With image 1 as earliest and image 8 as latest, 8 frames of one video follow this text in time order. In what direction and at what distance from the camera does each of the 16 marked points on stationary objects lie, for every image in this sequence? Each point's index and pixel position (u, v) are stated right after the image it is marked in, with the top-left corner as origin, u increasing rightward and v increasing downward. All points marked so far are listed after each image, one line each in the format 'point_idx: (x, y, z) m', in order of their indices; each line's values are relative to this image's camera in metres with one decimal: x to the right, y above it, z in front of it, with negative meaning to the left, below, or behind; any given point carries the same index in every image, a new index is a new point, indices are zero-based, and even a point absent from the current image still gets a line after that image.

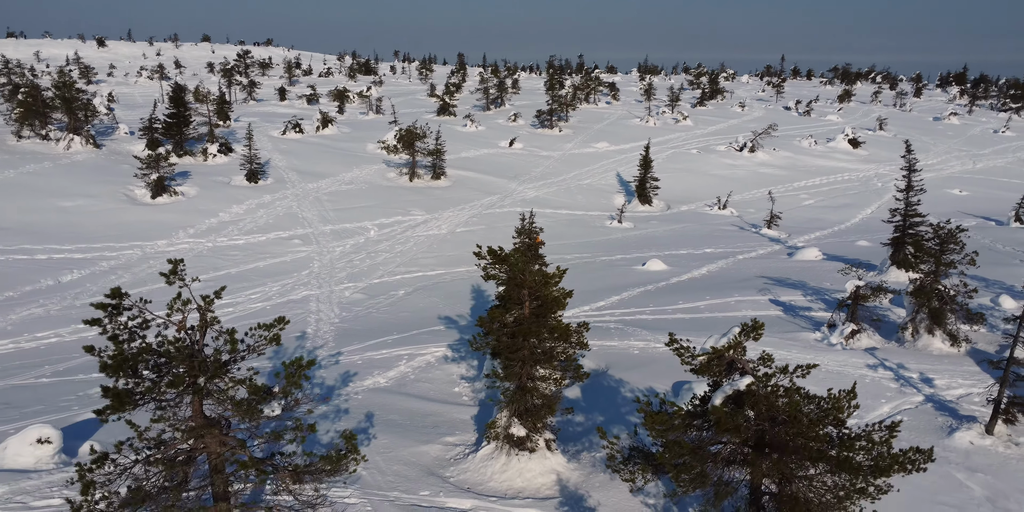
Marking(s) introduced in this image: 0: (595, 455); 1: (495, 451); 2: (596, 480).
0: (+1.5, -3.6, +14.3) m
1: (-0.3, -3.4, +13.8) m
2: (+1.4, -3.8, +13.4) m
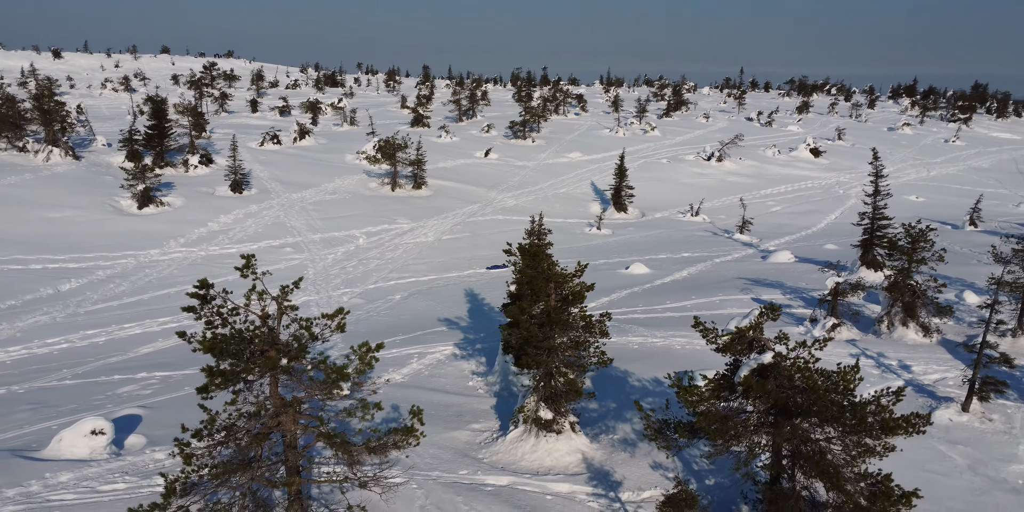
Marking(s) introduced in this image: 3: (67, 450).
0: (+2.0, -3.5, +15.5) m
1: (+0.2, -3.3, +14.9) m
2: (+2.0, -3.7, +14.6) m
3: (-7.8, -3.4, +13.9) m
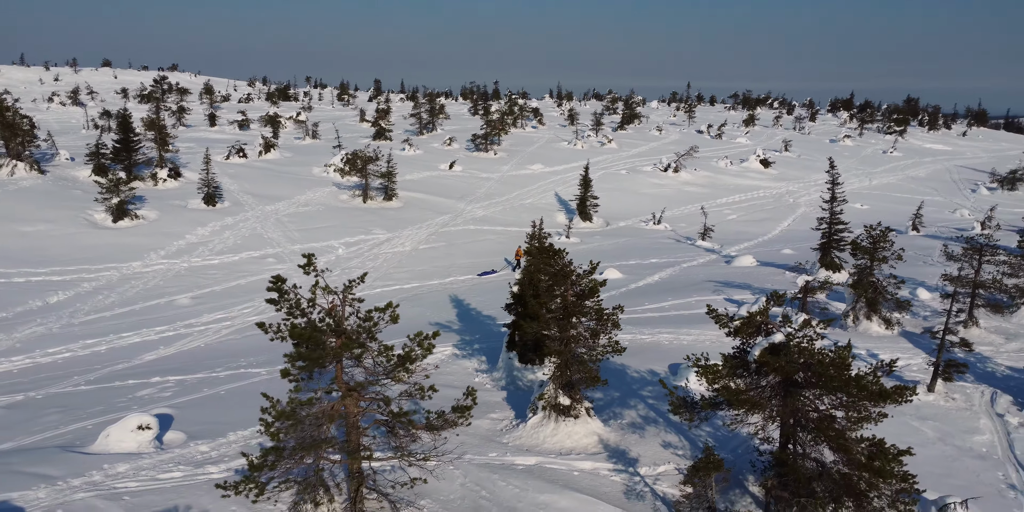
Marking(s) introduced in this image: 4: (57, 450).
0: (+2.4, -3.5, +16.8) m
1: (+0.6, -3.3, +16.1) m
2: (+2.4, -3.7, +15.9) m
3: (-7.3, -3.5, +14.6) m
4: (-8.3, -3.6, +14.6) m
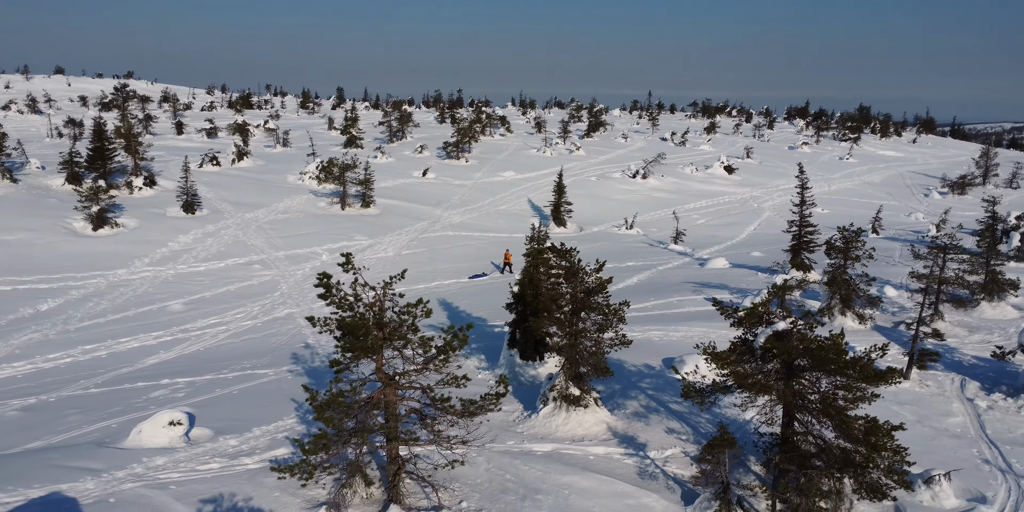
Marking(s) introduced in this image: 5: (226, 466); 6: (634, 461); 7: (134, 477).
0: (+2.6, -3.5, +17.9) m
1: (+0.9, -3.3, +17.0) m
2: (+2.7, -3.6, +16.9) m
3: (-6.9, -3.5, +15.1) m
4: (-7.9, -3.6, +15.1) m
5: (-5.1, -3.8, +14.3) m
6: (+2.4, -3.9, +15.2) m
7: (-6.4, -3.7, +13.4) m
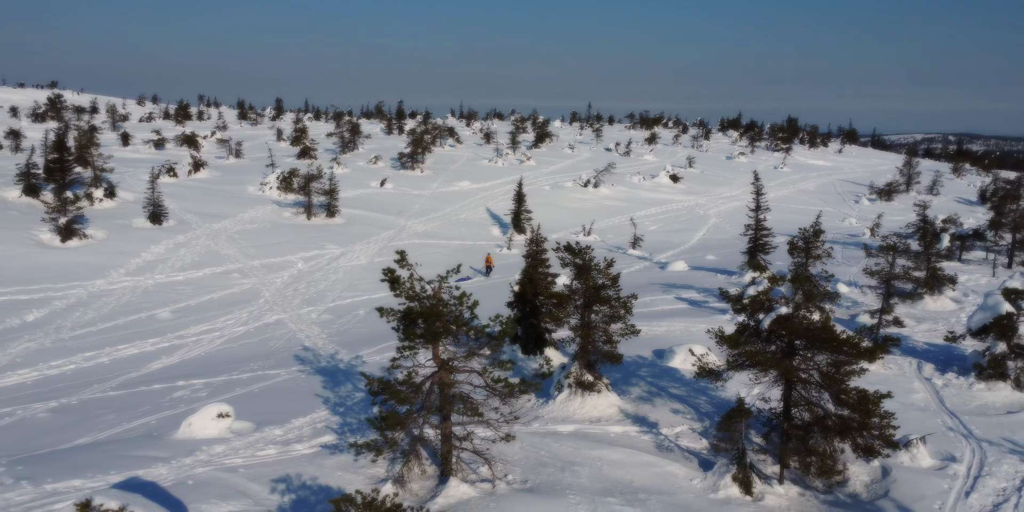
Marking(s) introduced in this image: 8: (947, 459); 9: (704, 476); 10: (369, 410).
0: (+2.9, -3.4, +19.5) m
1: (+1.3, -3.3, +18.6) m
2: (+3.1, -3.6, +18.6) m
3: (-6.3, -3.5, +16.0) m
4: (-7.3, -3.7, +15.9) m
5: (-4.4, -3.8, +15.3) m
6: (+2.9, -3.9, +16.9) m
7: (-5.6, -3.7, +14.4) m
8: (+9.0, -4.2, +16.4) m
9: (+3.7, -4.2, +15.2) m
10: (-3.3, -3.6, +18.5) m
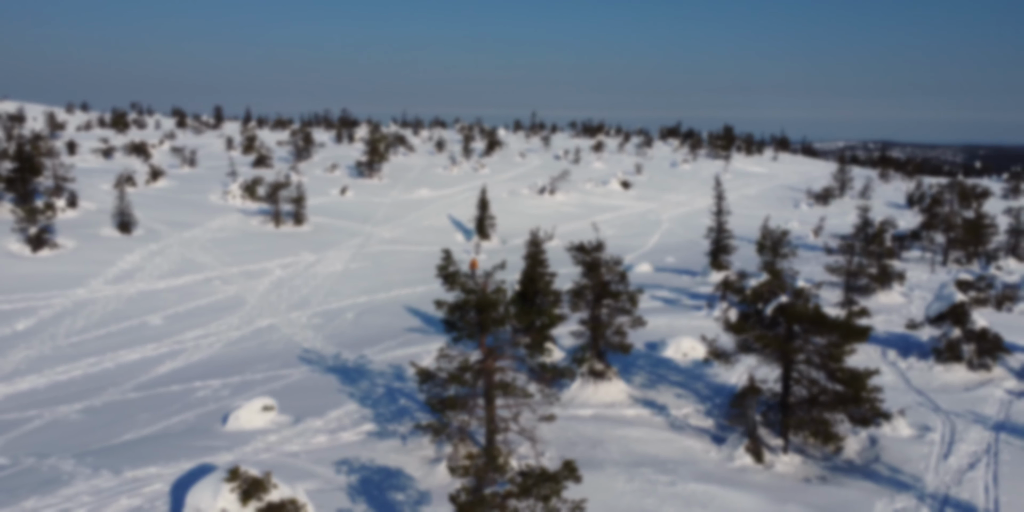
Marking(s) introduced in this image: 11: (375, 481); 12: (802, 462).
0: (+3.3, -3.4, +21.1) m
1: (+1.8, -3.2, +20.1) m
2: (+3.5, -3.5, +20.2) m
3: (-5.7, -3.6, +16.9) m
4: (-6.6, -3.8, +16.7) m
5: (-3.7, -3.8, +16.4) m
6: (+3.5, -3.8, +18.5) m
7: (-4.8, -3.8, +15.3) m
8: (+9.6, -4.0, +18.5) m
9: (+4.4, -4.1, +16.9) m
10: (-2.9, -3.6, +19.6) m
11: (-2.5, -4.0, +14.3) m
12: (+6.1, -4.3, +16.6) m
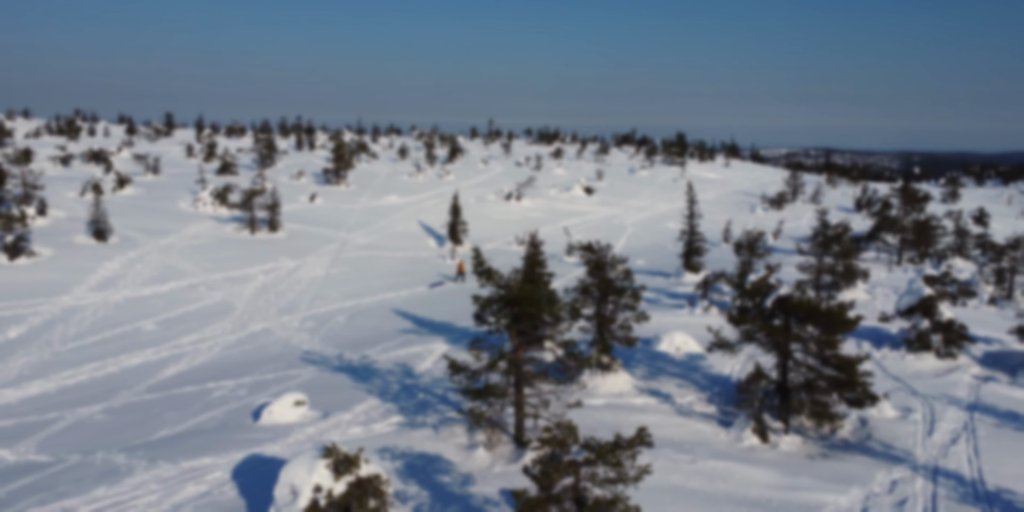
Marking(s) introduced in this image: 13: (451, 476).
0: (+3.5, -3.4, +22.4) m
1: (+2.1, -3.2, +21.2) m
2: (+3.8, -3.5, +21.5) m
3: (-5.1, -3.6, +17.6) m
4: (-6.1, -3.8, +17.3) m
5: (-3.2, -3.8, +17.2) m
6: (+3.9, -3.7, +19.8) m
7: (-4.2, -3.8, +16.1) m
8: (+10.0, -3.9, +20.1) m
9: (+4.9, -4.0, +18.2) m
10: (-2.5, -3.6, +20.5) m
11: (-1.8, -4.0, +15.2) m
12: (+6.6, -4.2, +18.0) m
13: (-1.2, -4.1, +14.8) m
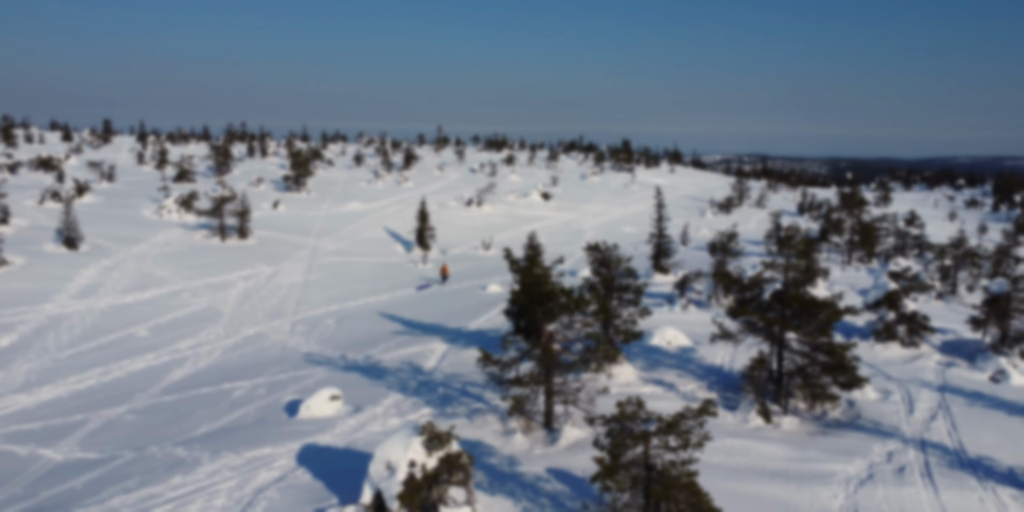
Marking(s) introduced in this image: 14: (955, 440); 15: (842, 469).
0: (+3.8, -3.3, +23.9) m
1: (+2.4, -3.2, +22.6) m
2: (+4.2, -3.4, +23.0) m
3: (-4.5, -3.6, +18.5) m
4: (-5.4, -3.8, +18.1) m
5: (-2.5, -3.8, +18.2) m
6: (+4.3, -3.7, +21.3) m
7: (-3.5, -3.8, +17.0) m
8: (+10.4, -3.8, +22.1) m
9: (+5.5, -4.0, +19.8) m
10: (-2.1, -3.7, +21.5) m
11: (-1.0, -4.0, +16.3) m
12: (+7.2, -4.2, +19.8) m
13: (-0.3, -4.1, +16.0) m
14: (+10.2, -4.2, +18.1) m
15: (+6.7, -4.3, +16.0) m
